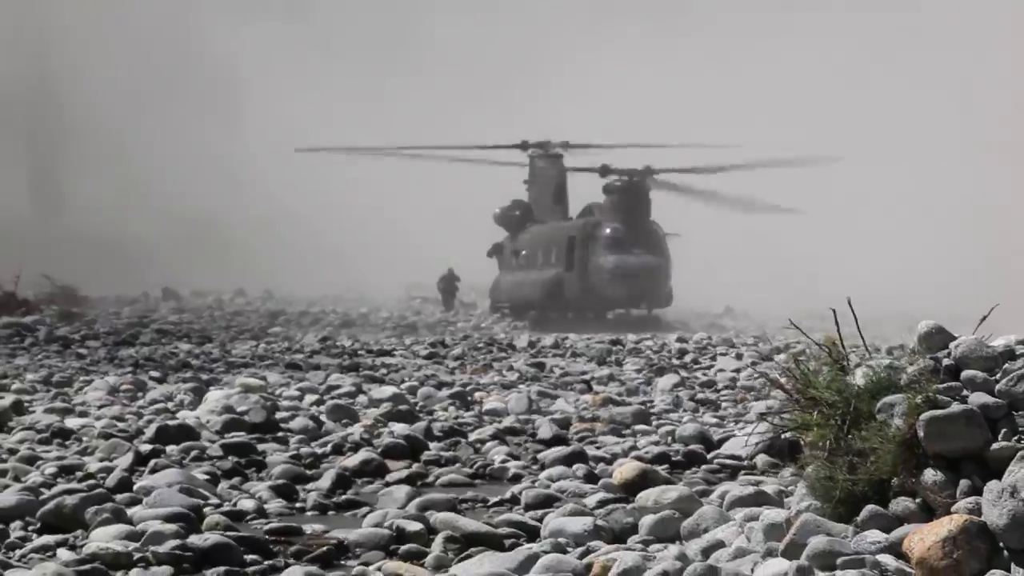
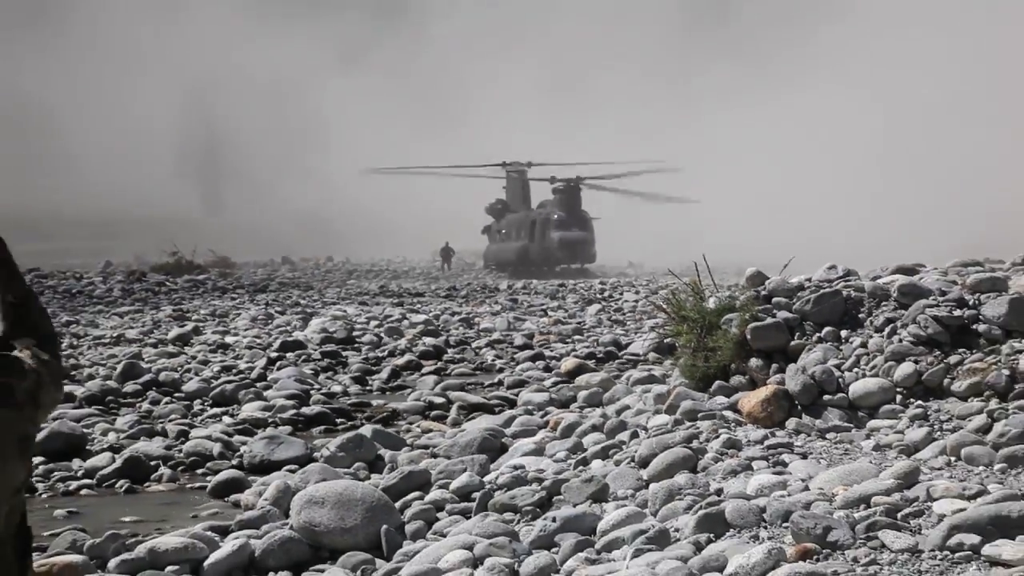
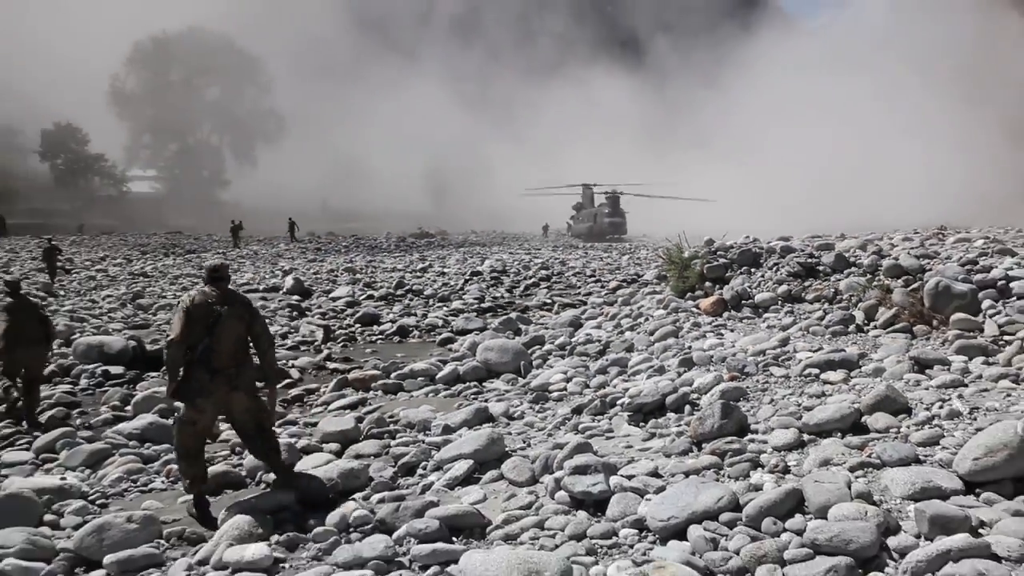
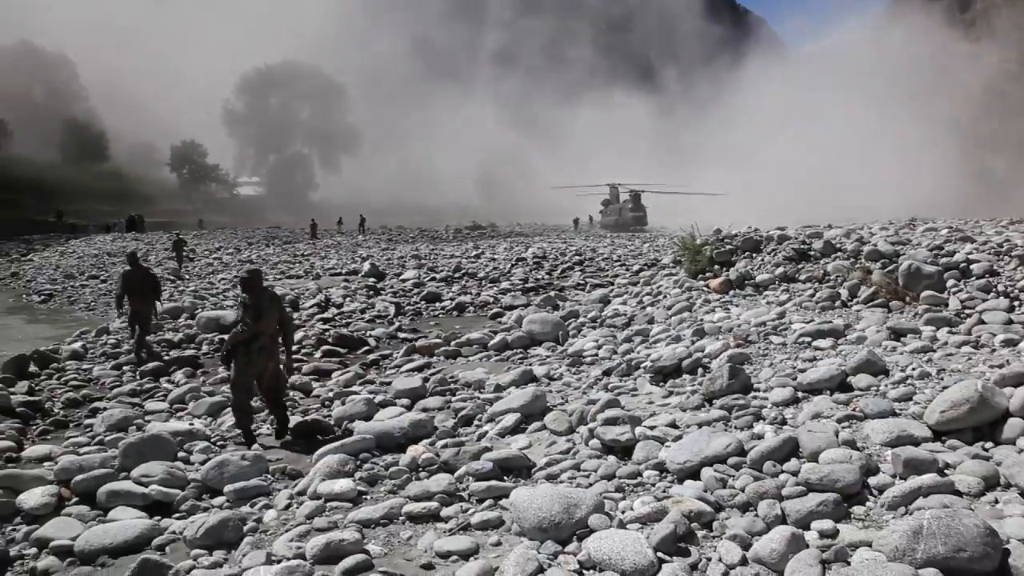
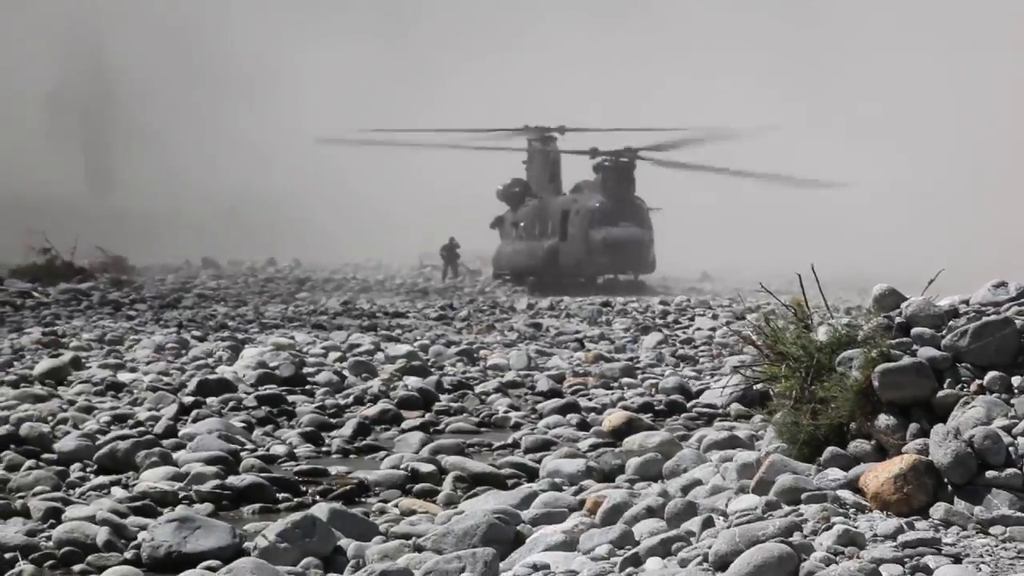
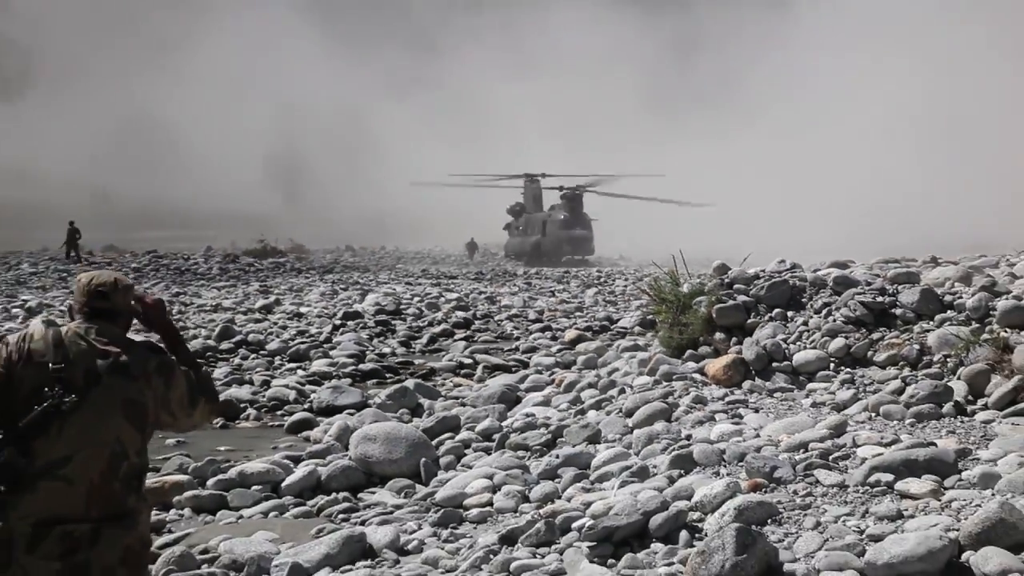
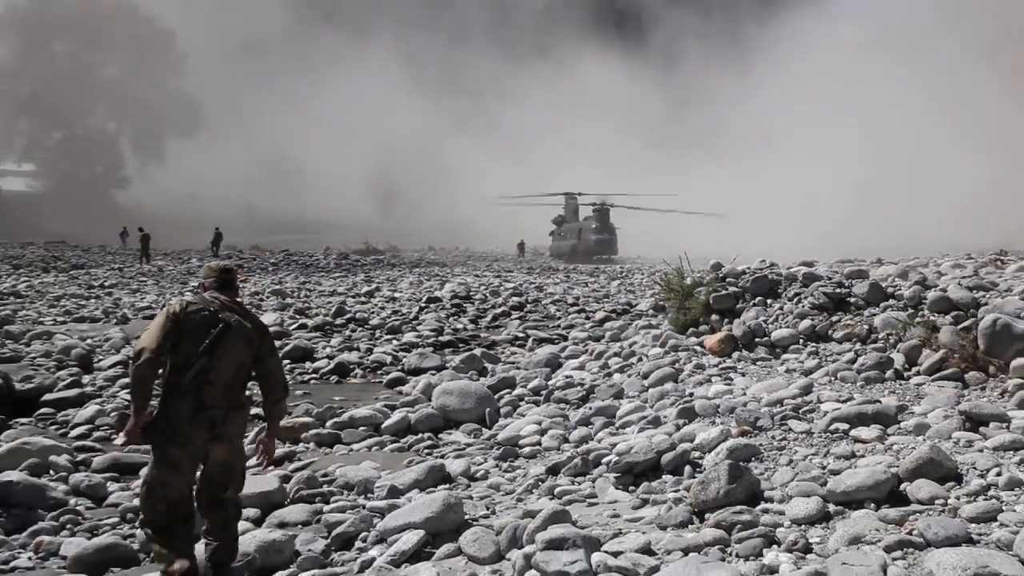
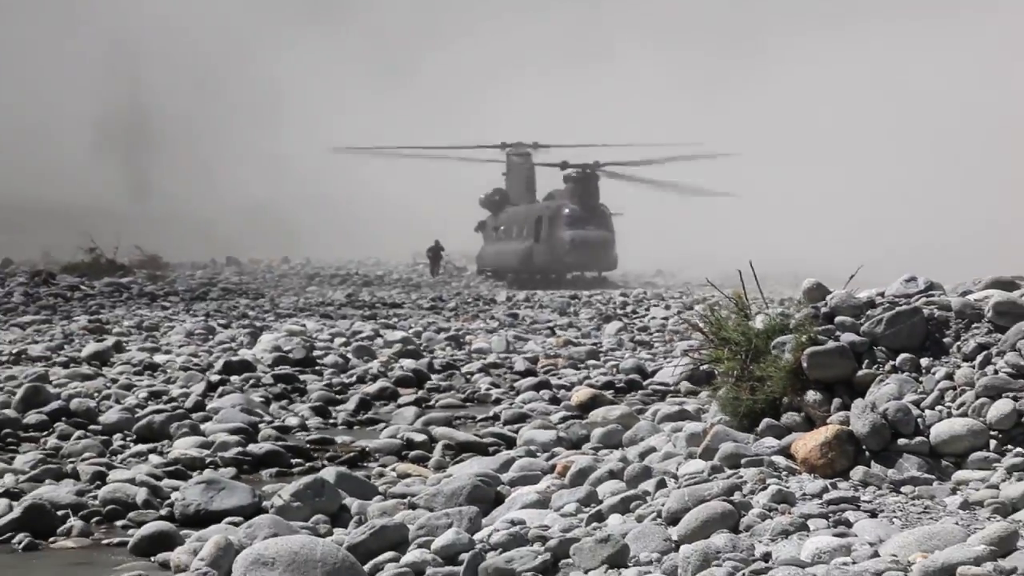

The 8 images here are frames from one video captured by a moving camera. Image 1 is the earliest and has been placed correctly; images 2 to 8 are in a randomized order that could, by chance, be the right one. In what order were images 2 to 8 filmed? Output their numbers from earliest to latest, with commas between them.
5, 8, 2, 6, 7, 3, 4
